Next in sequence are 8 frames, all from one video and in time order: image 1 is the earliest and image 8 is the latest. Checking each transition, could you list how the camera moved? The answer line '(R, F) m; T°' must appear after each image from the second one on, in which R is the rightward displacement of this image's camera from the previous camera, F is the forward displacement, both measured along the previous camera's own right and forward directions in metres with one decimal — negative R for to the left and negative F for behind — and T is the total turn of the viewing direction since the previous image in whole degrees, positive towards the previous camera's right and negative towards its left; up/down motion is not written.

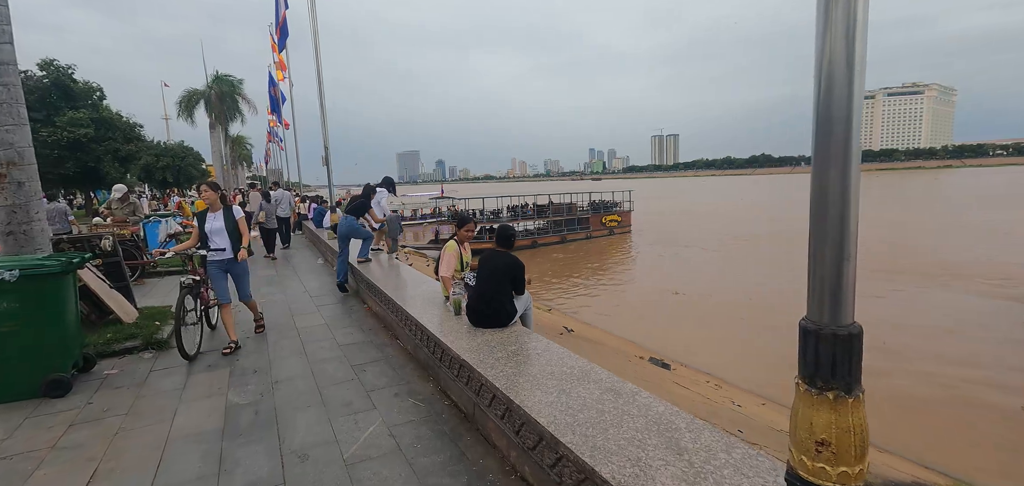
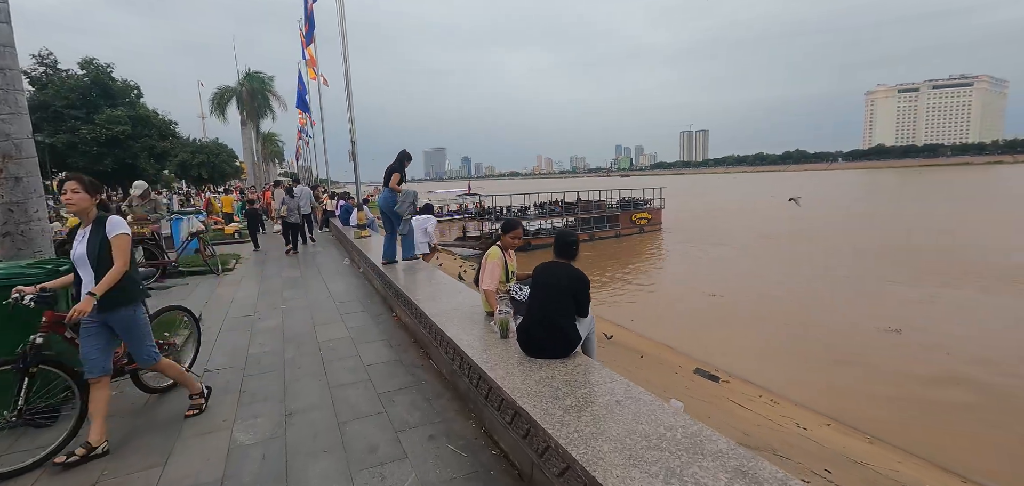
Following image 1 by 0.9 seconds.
(-0.2, +0.7) m; -3°
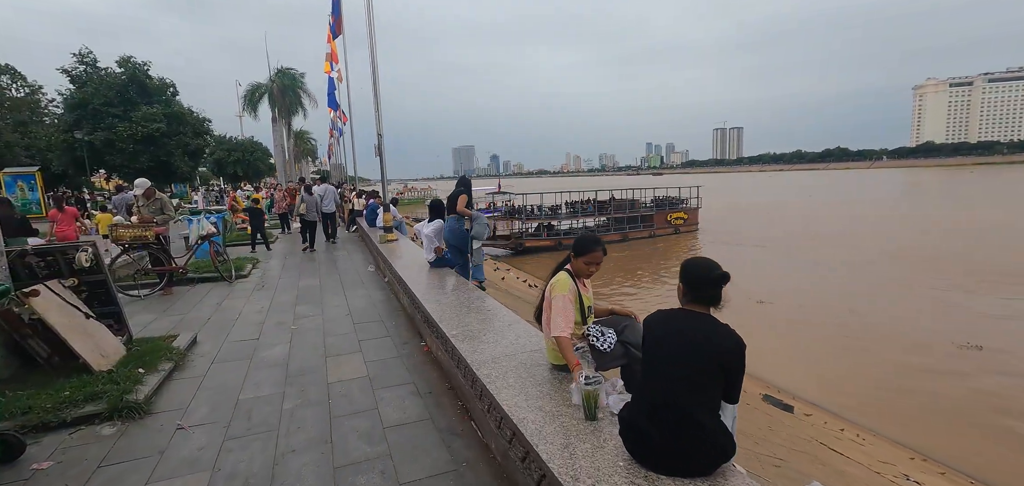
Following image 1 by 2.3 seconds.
(-0.3, +1.1) m; -3°
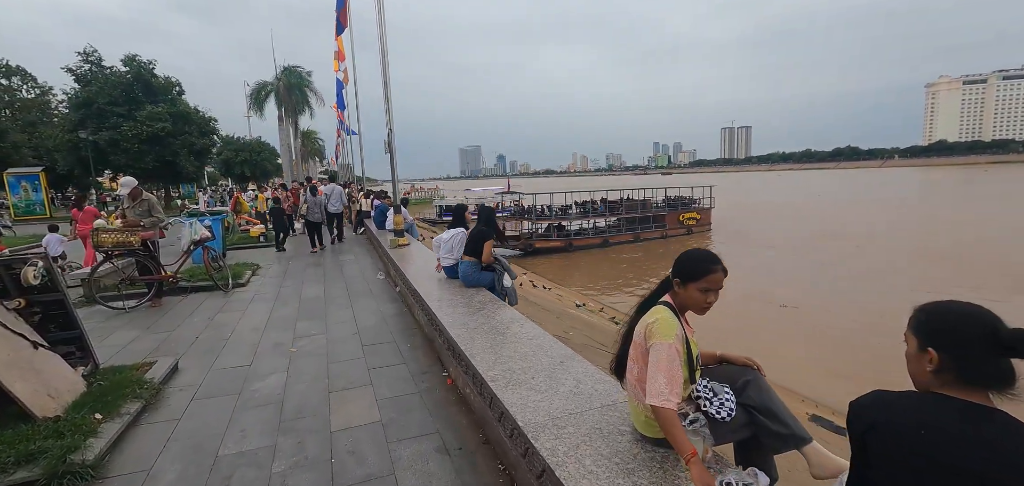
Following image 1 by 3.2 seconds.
(-0.3, +0.7) m; -1°
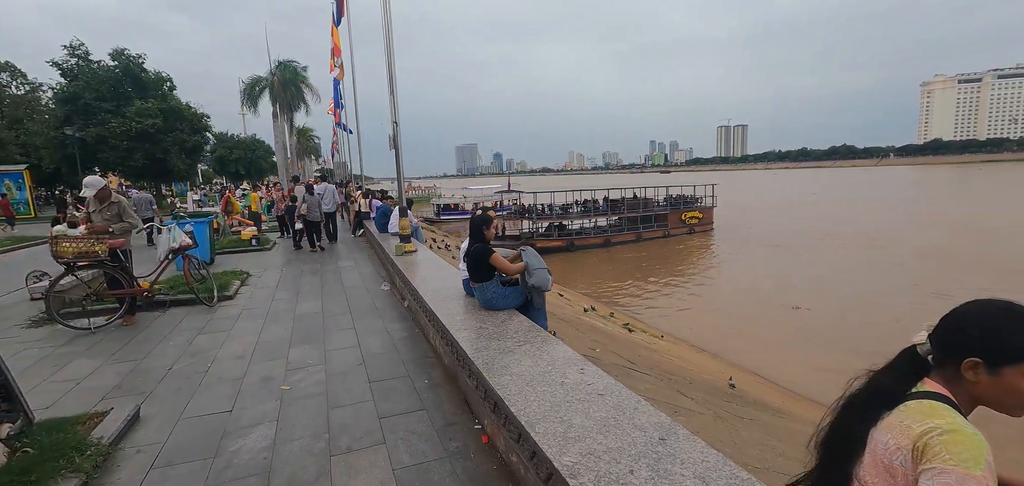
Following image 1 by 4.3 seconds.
(-0.3, +0.7) m; 0°
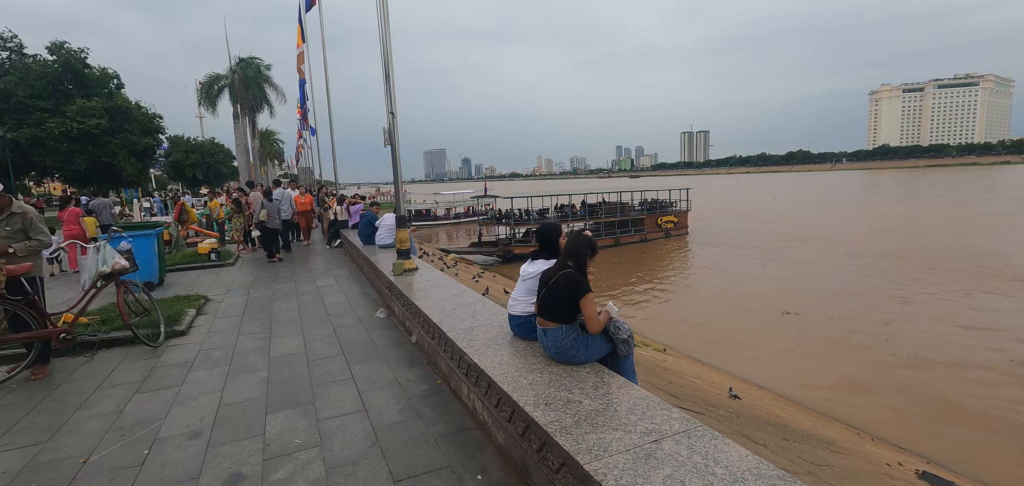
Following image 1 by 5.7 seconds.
(-0.6, +1.1) m; +4°
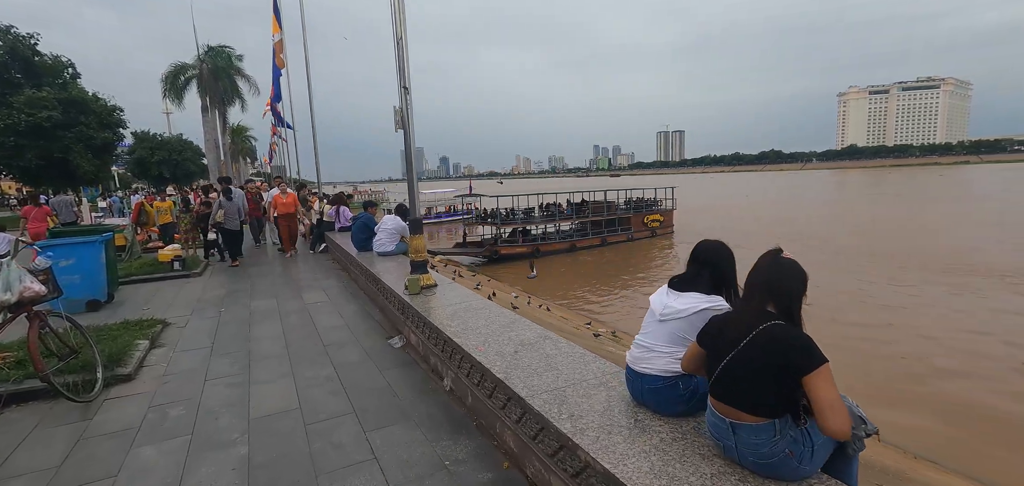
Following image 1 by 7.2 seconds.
(-0.6, +1.1) m; +3°
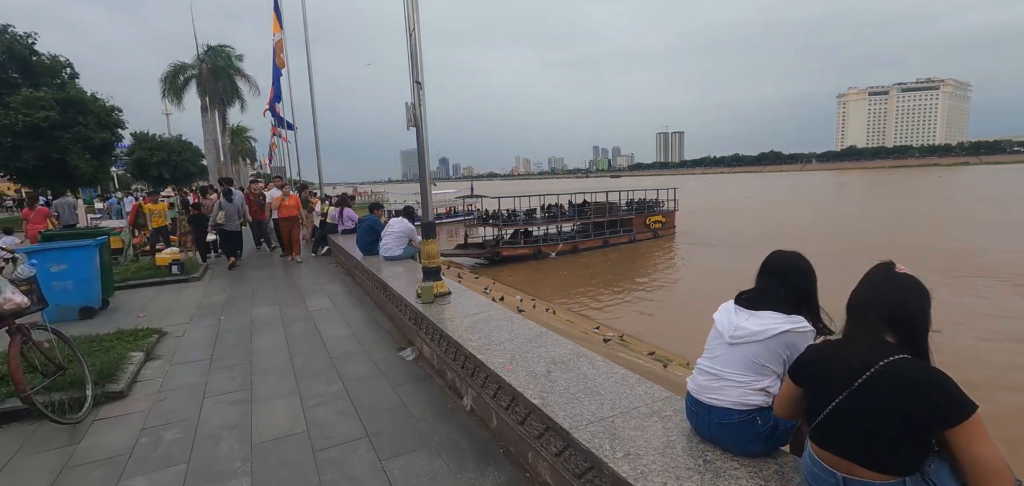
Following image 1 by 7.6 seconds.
(-0.2, +0.3) m; 0°
